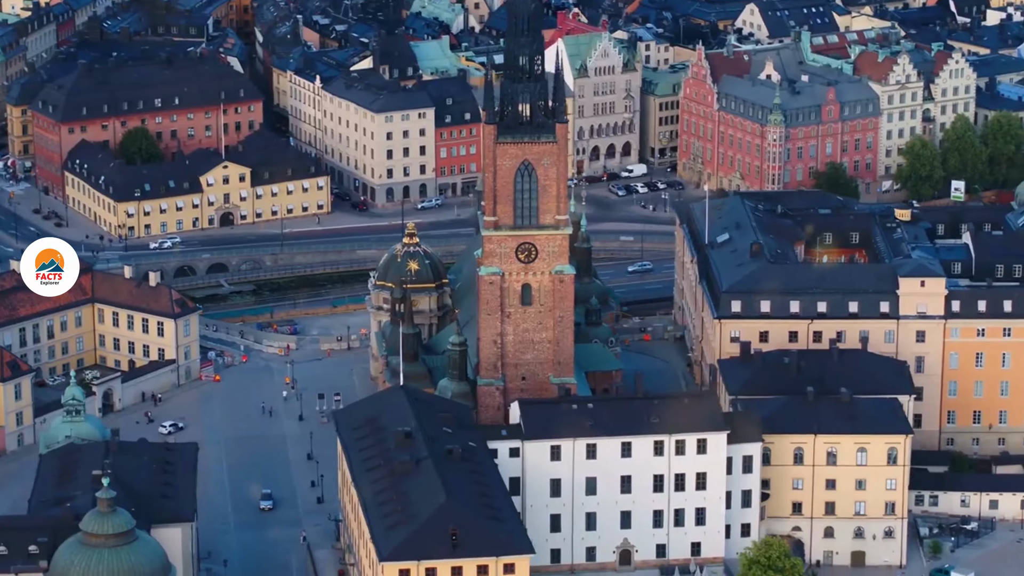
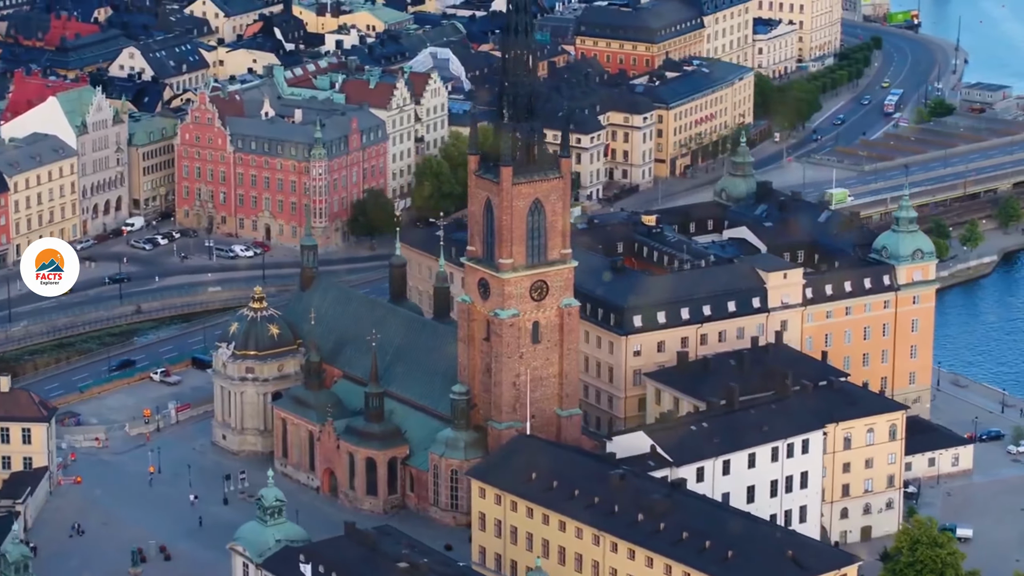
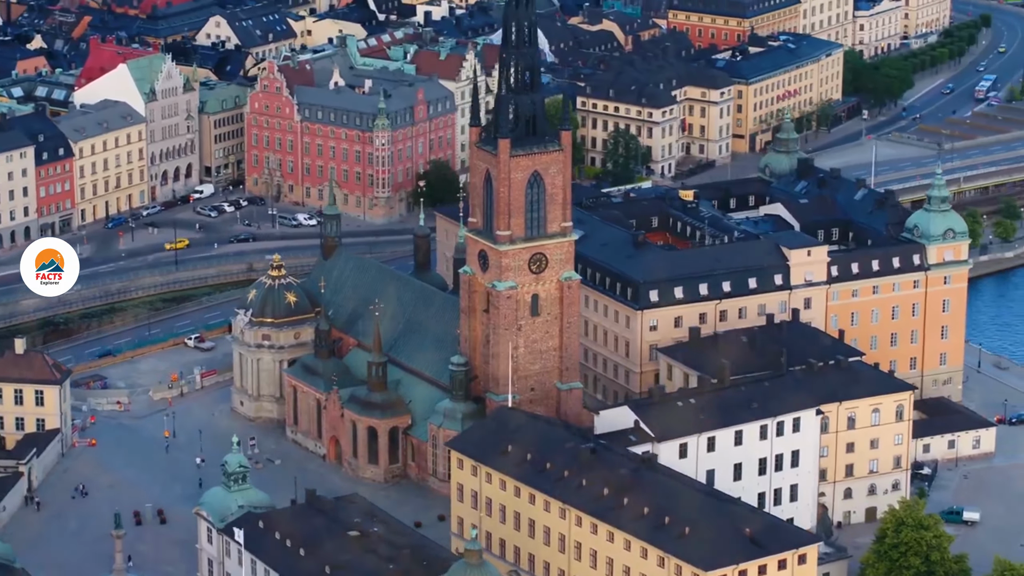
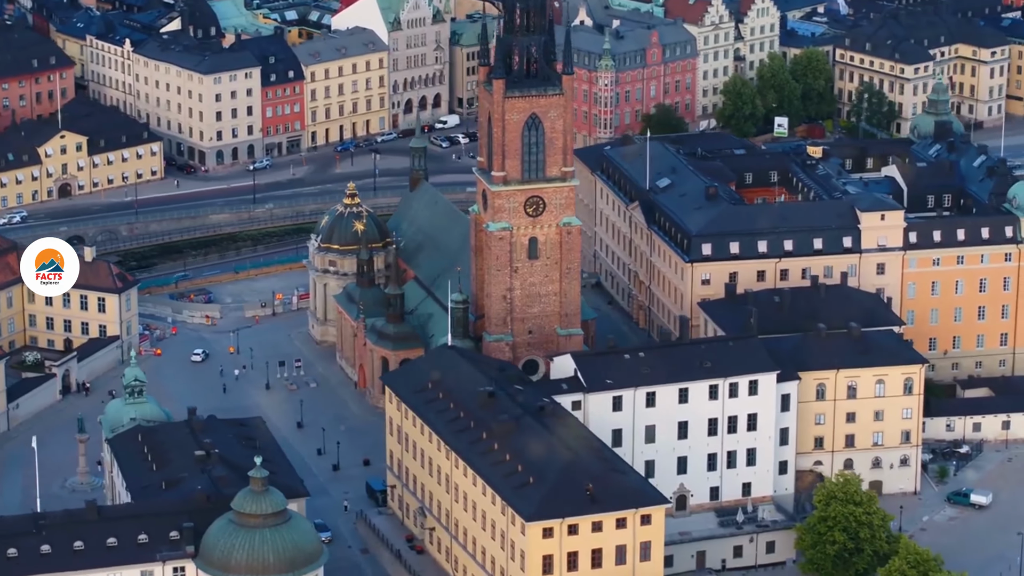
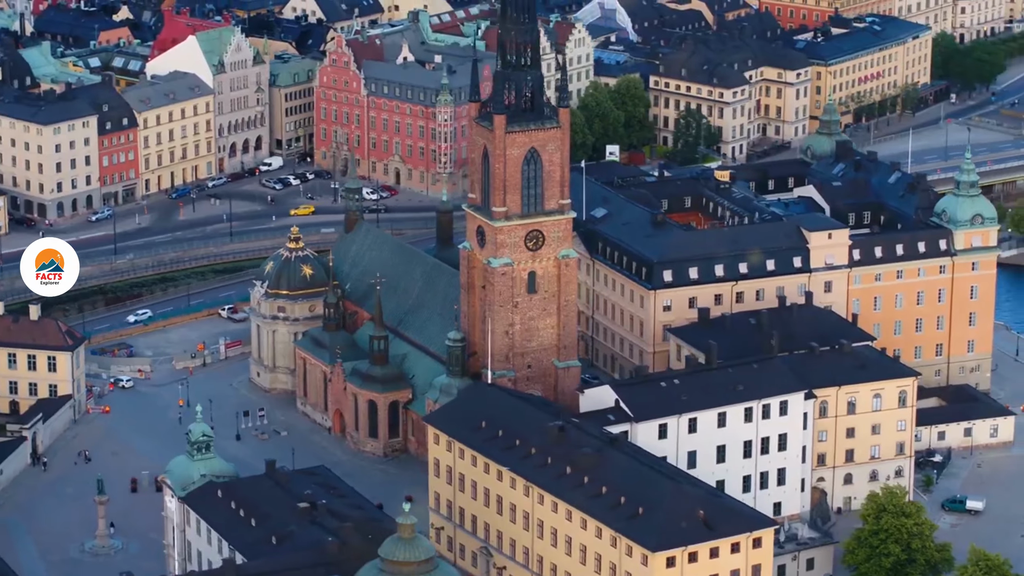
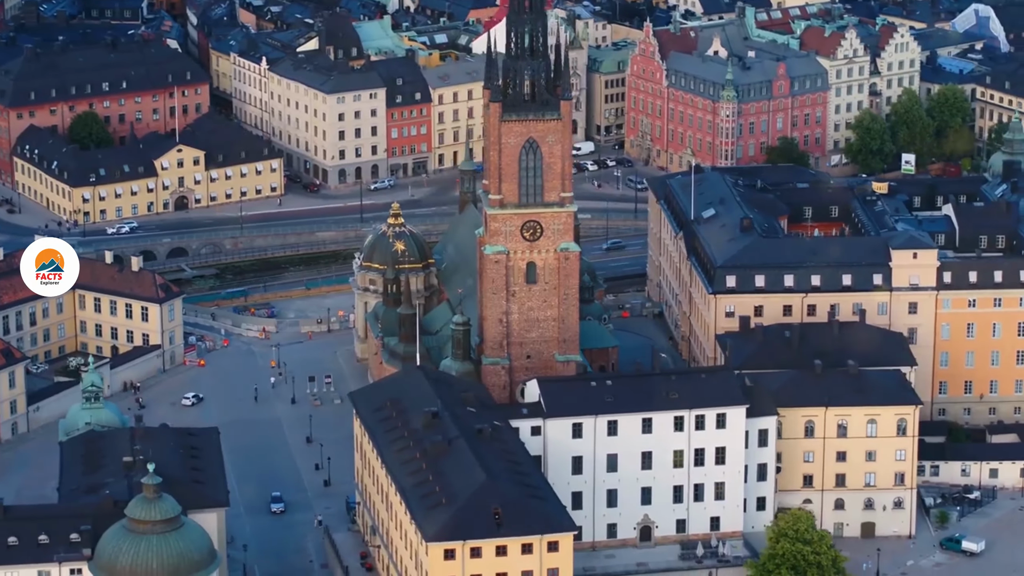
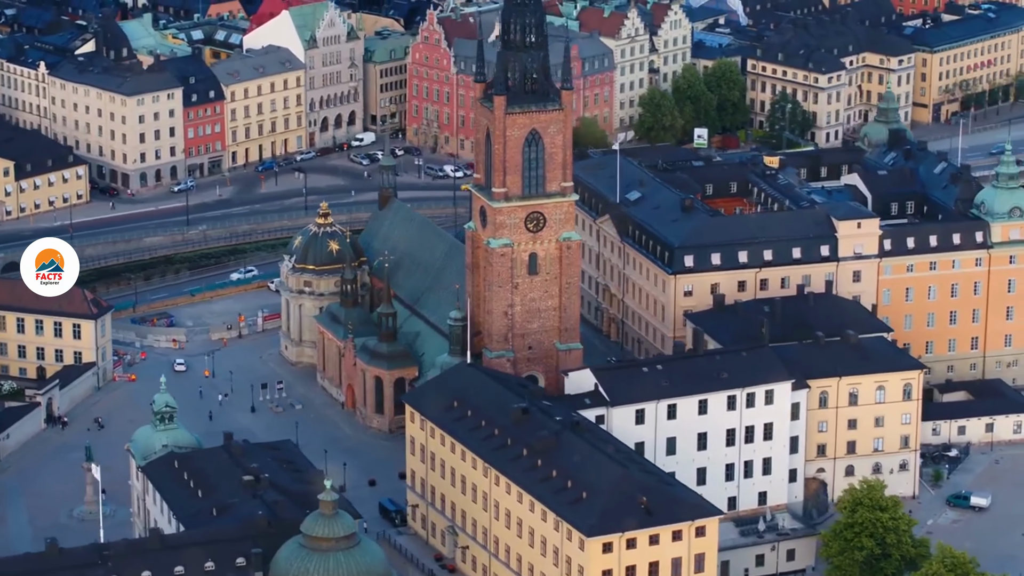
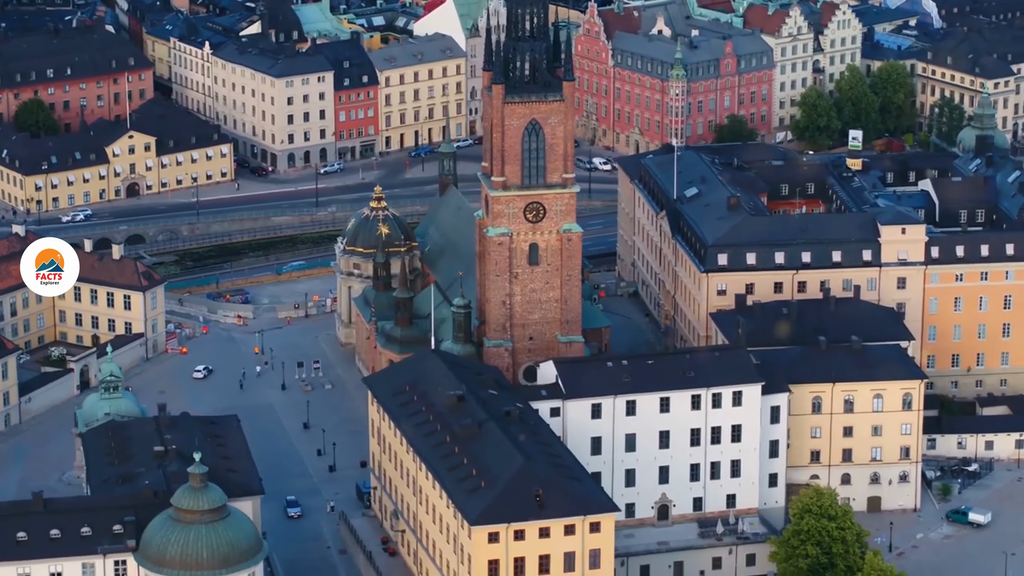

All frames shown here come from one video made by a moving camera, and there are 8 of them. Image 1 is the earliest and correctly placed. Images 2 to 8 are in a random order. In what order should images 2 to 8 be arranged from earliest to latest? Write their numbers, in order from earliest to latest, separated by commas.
6, 8, 4, 7, 5, 3, 2
